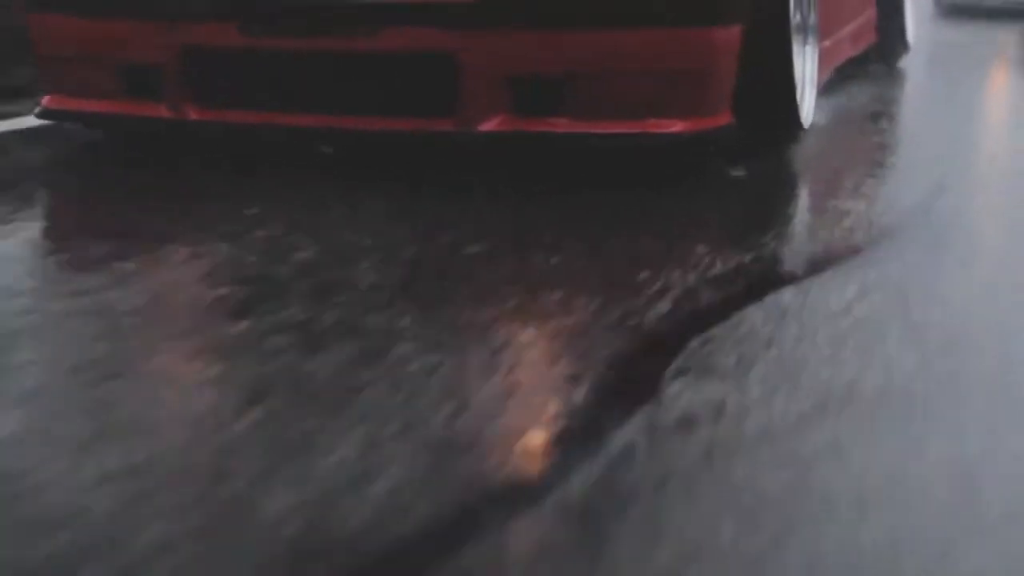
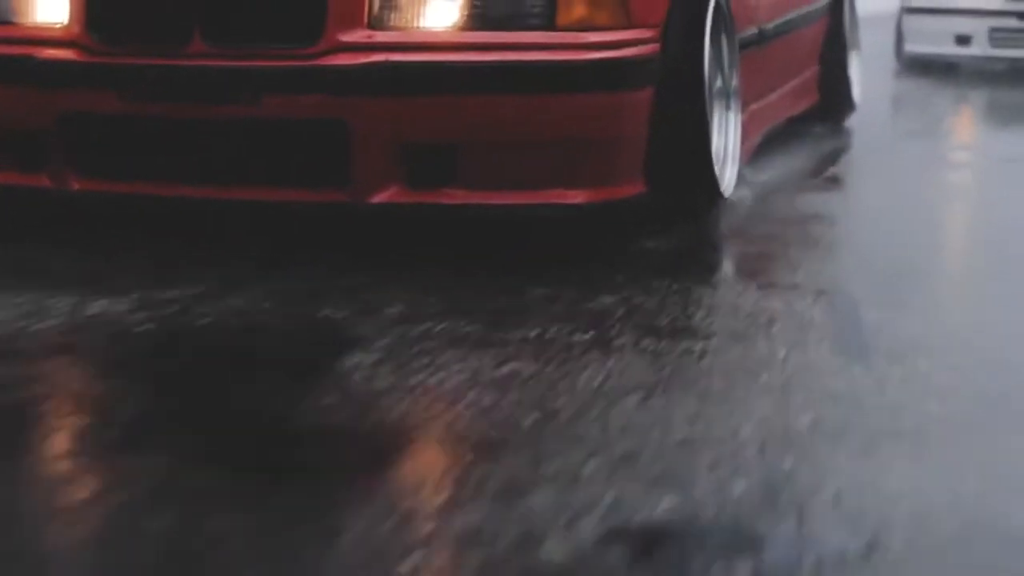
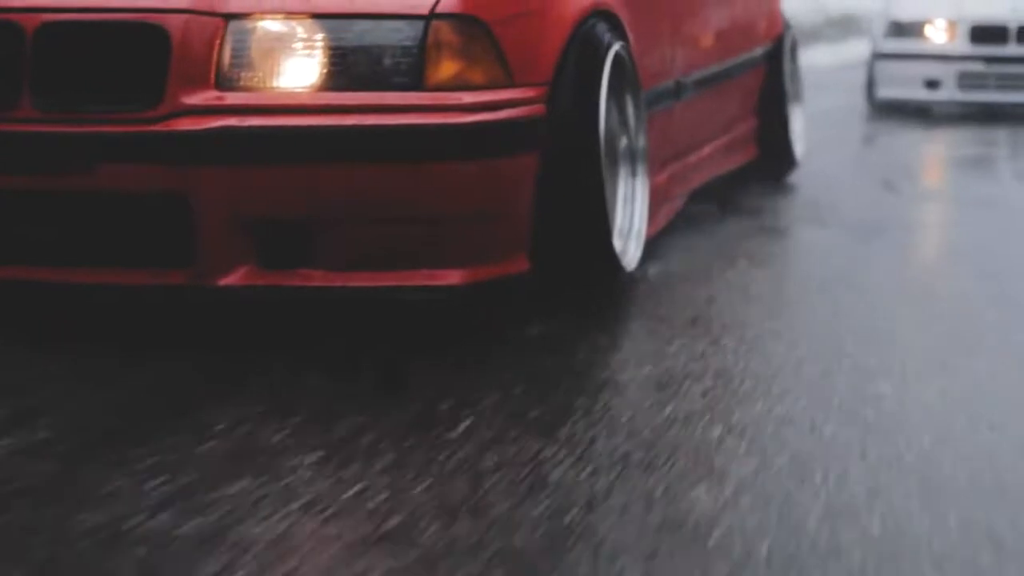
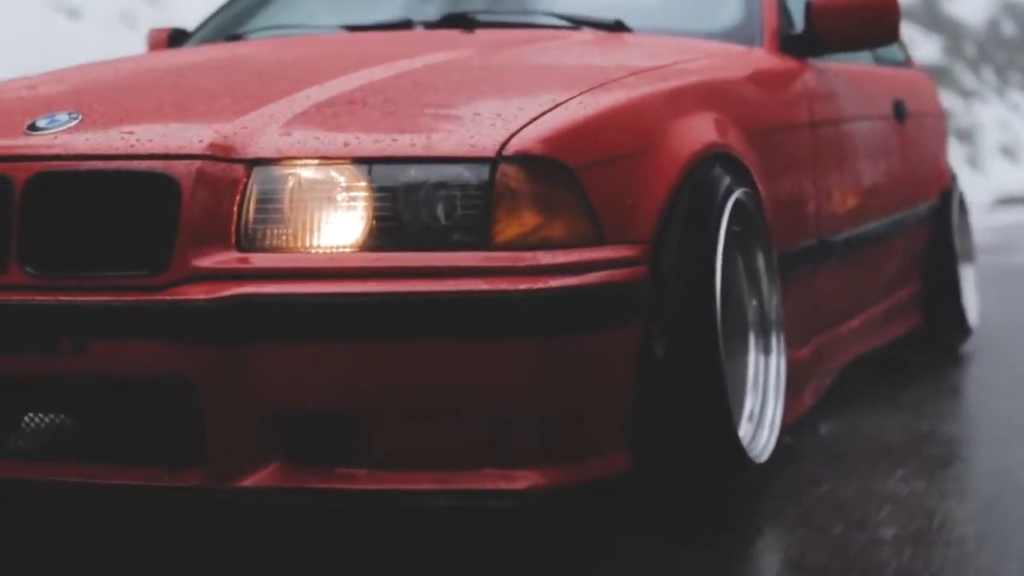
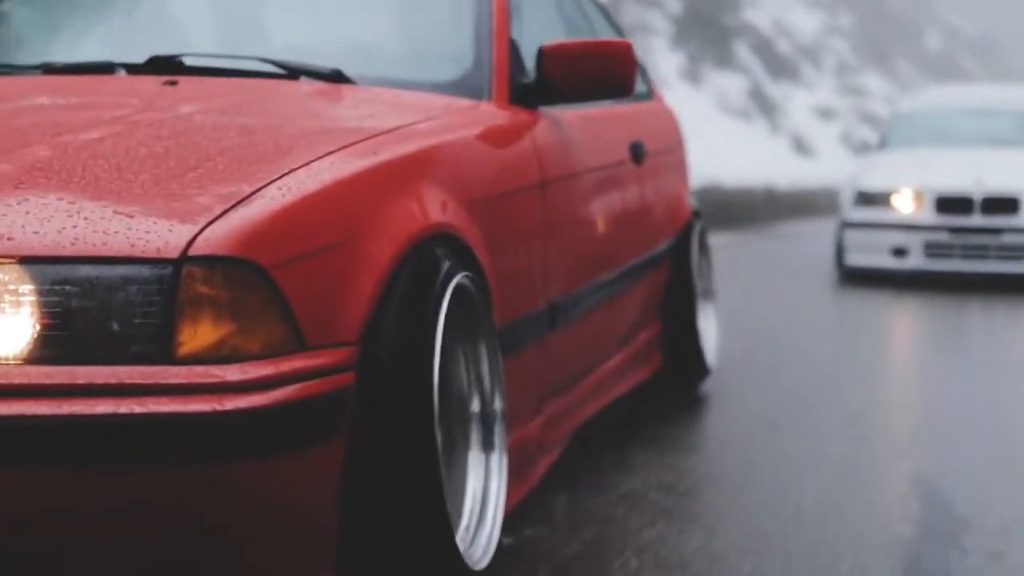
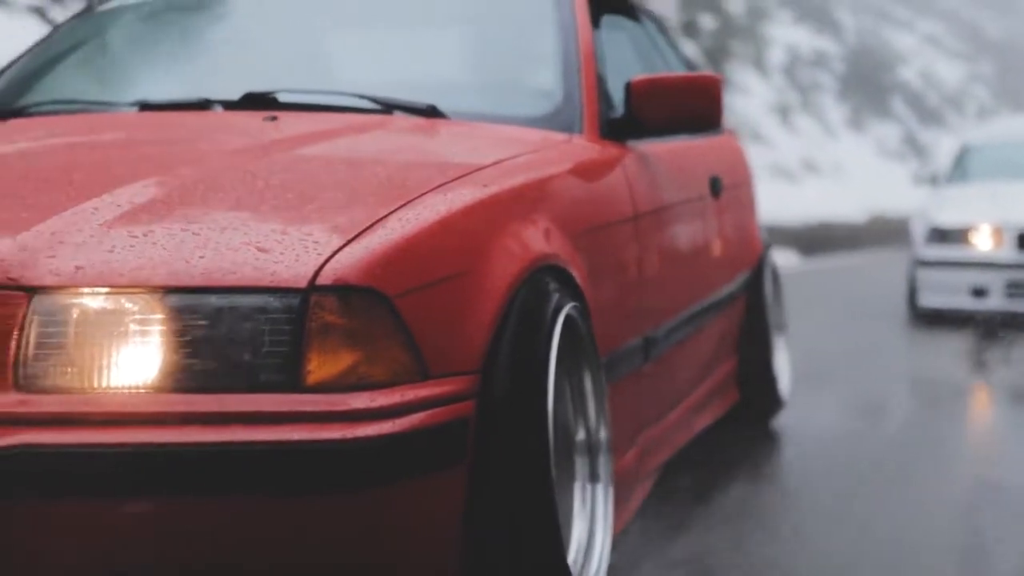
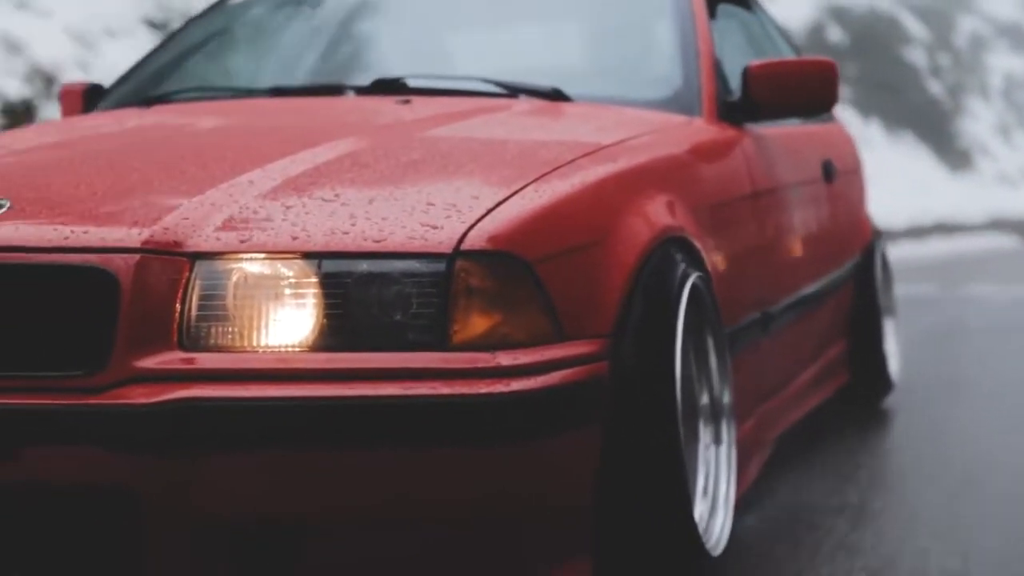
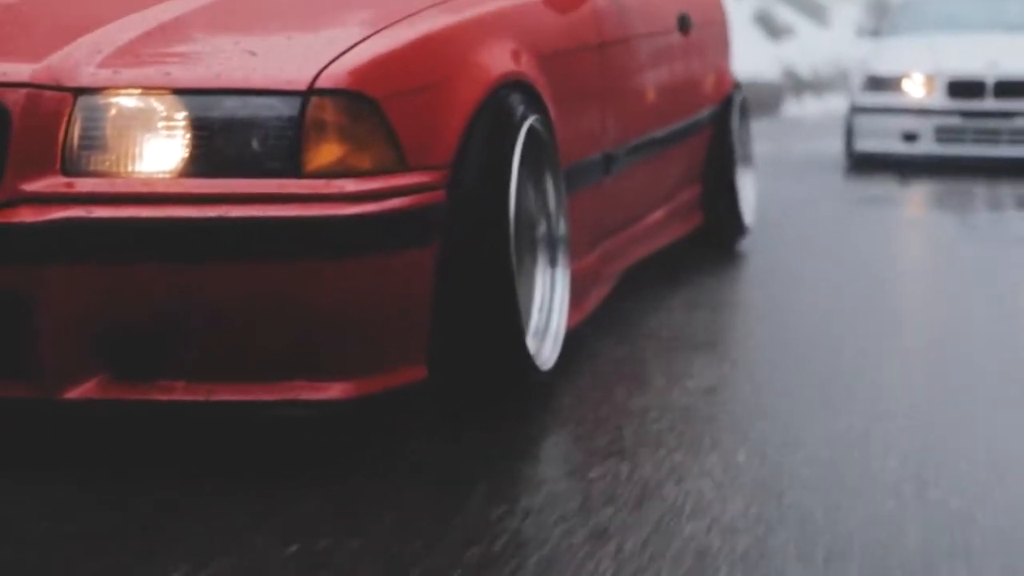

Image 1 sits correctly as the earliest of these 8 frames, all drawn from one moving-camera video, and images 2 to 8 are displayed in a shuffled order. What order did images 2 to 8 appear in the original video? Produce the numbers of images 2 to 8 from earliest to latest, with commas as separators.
2, 3, 8, 5, 6, 7, 4
